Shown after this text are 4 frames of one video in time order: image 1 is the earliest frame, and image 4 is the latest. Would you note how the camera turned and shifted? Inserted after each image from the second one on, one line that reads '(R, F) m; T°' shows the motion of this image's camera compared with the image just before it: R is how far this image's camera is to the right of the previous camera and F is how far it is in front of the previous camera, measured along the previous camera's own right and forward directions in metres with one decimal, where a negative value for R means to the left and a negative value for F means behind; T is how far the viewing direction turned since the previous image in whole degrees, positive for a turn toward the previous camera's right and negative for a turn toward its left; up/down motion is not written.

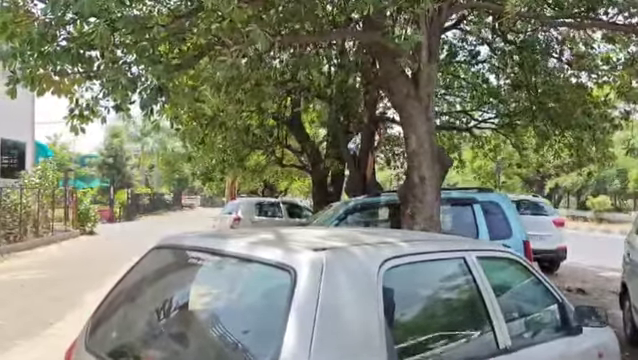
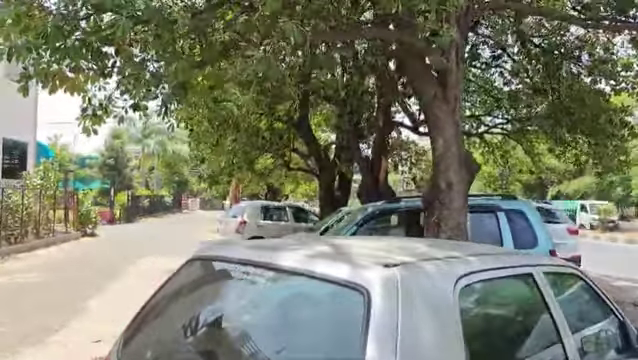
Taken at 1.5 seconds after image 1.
(-0.3, +0.3) m; 0°
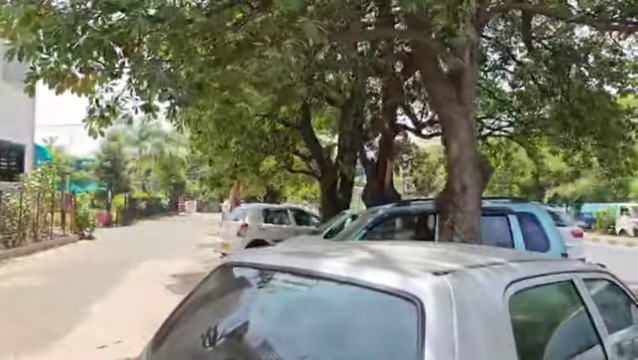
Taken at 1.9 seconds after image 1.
(-0.2, +0.1) m; 0°
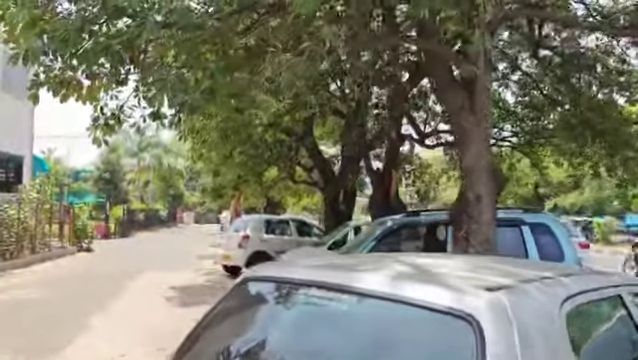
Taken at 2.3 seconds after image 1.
(-0.1, +0.2) m; 0°
